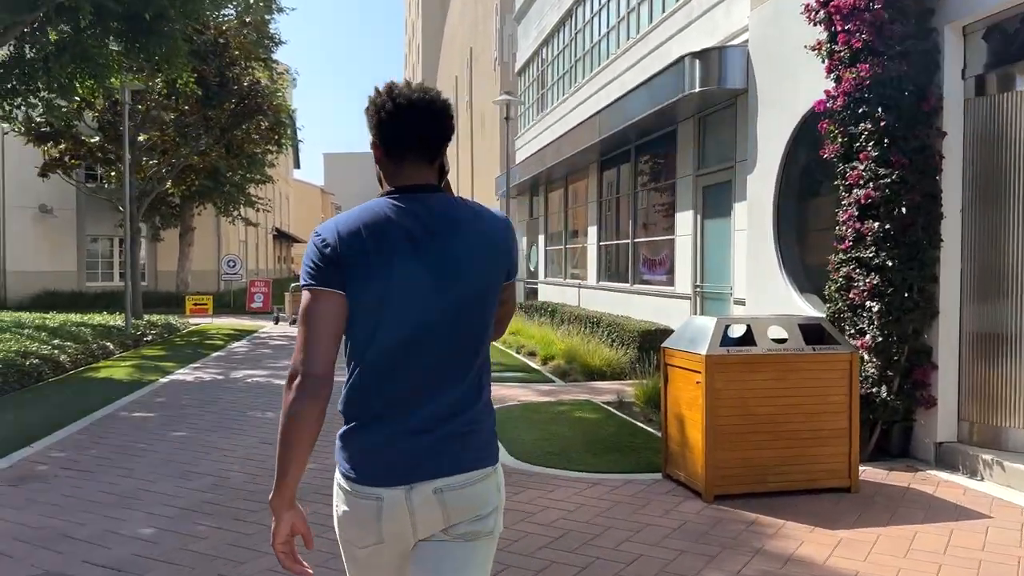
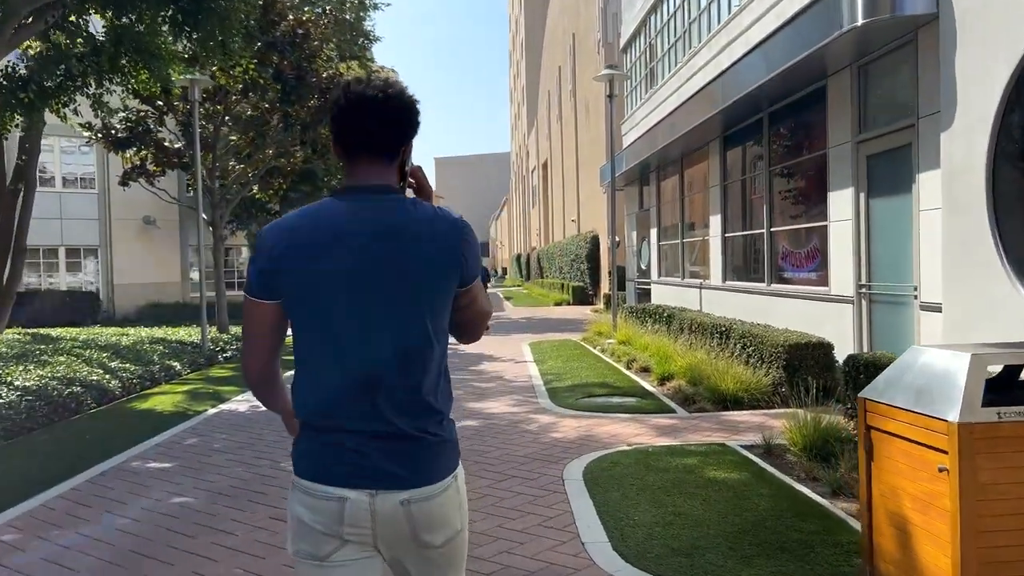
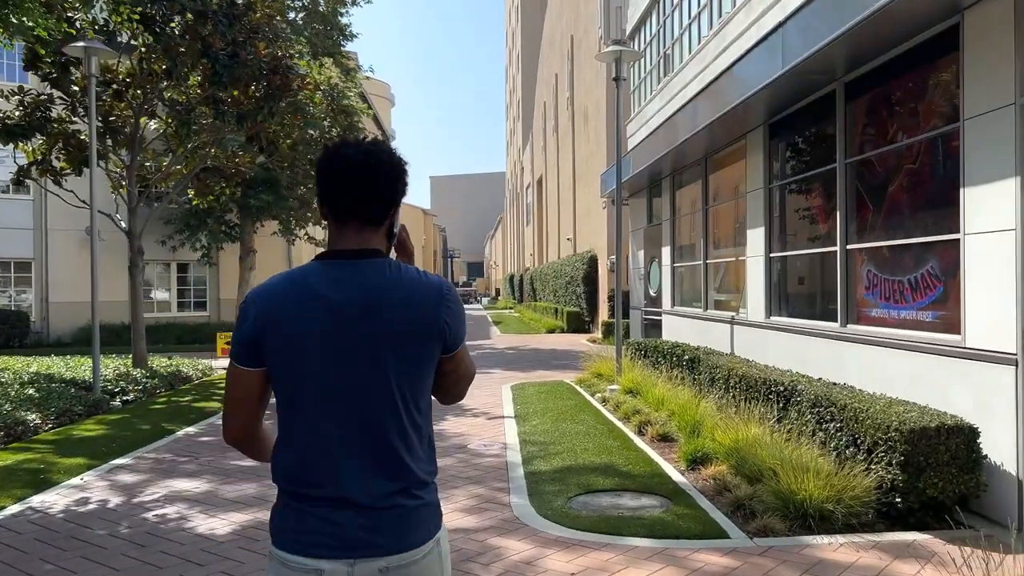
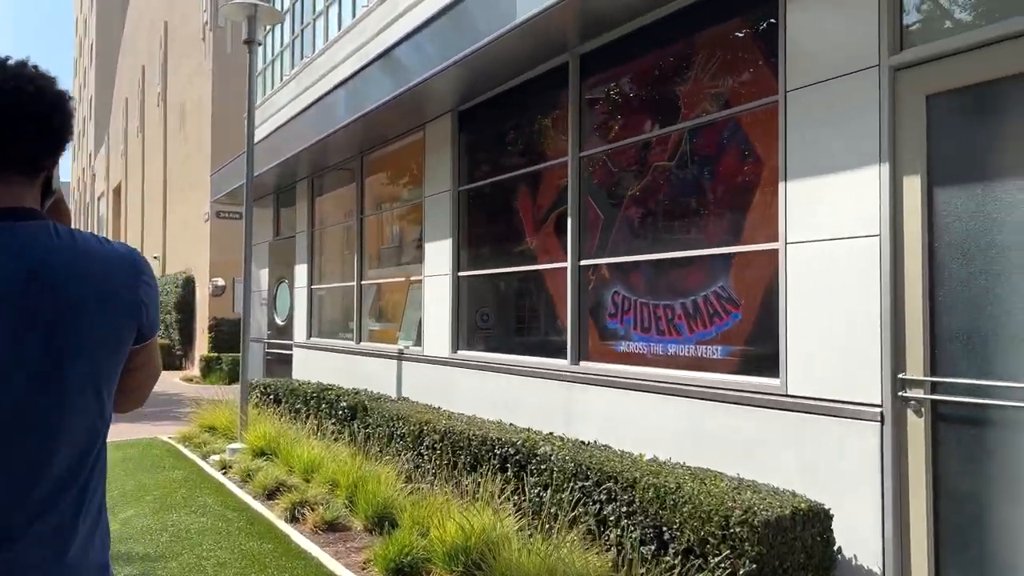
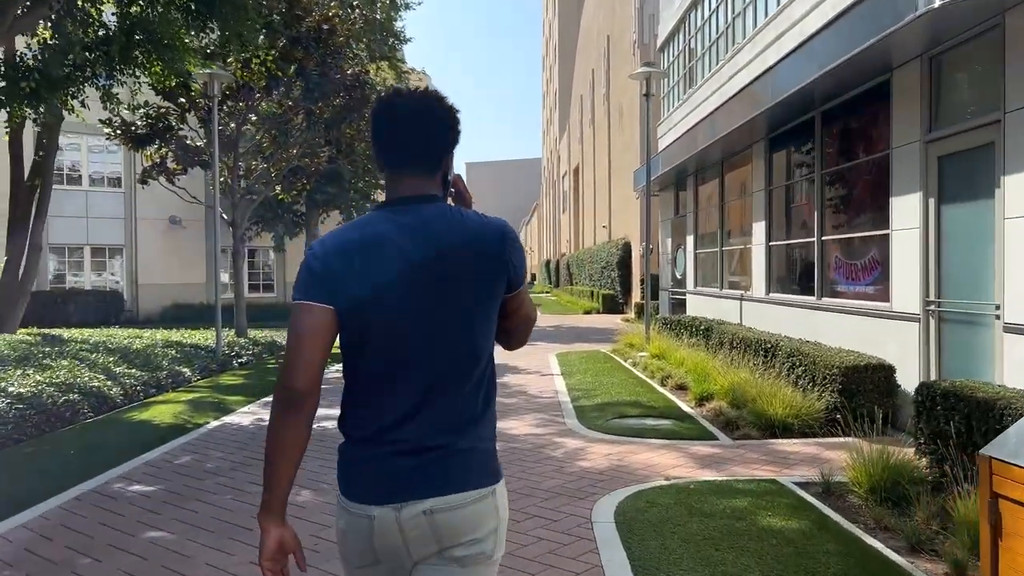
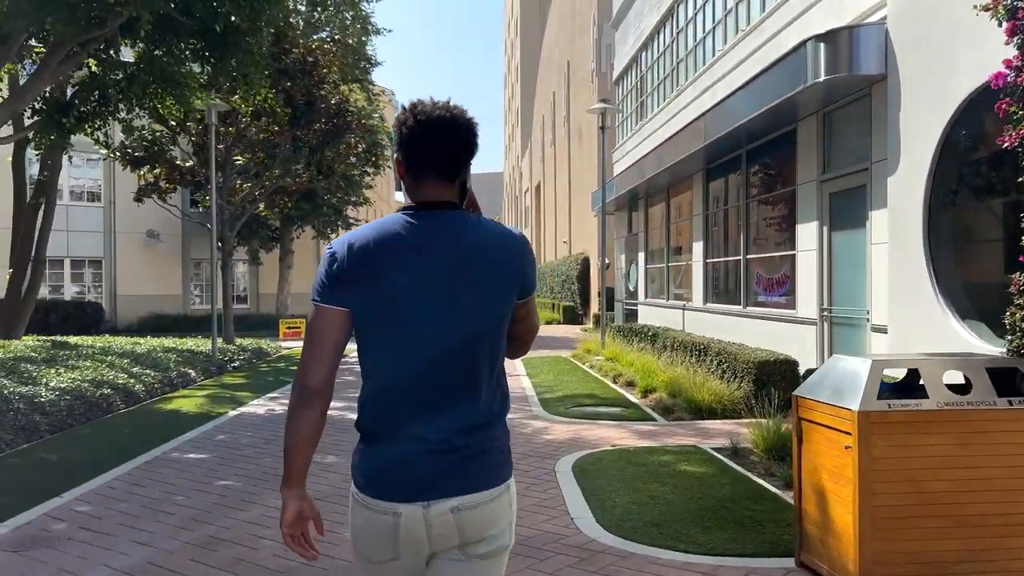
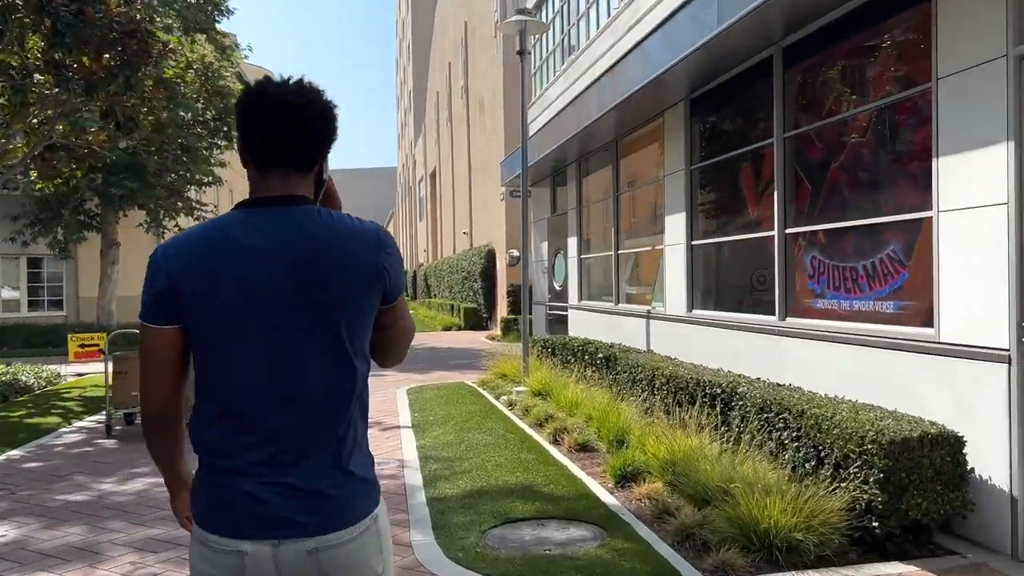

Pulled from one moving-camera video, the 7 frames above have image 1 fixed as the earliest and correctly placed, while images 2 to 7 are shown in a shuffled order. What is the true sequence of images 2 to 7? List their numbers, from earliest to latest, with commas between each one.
6, 2, 5, 3, 7, 4
